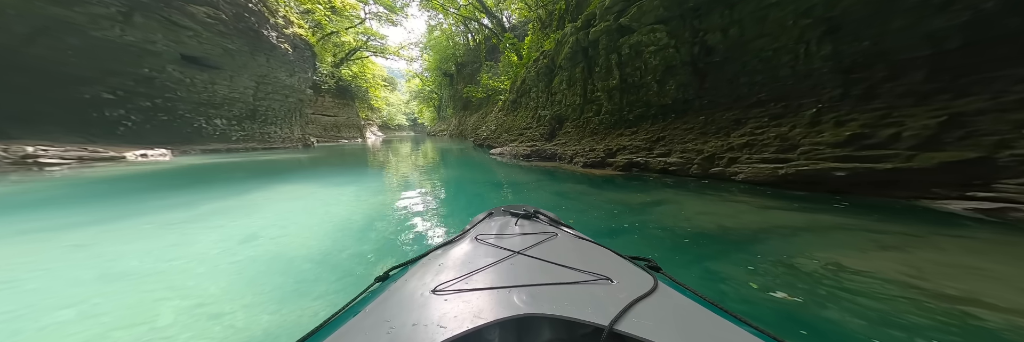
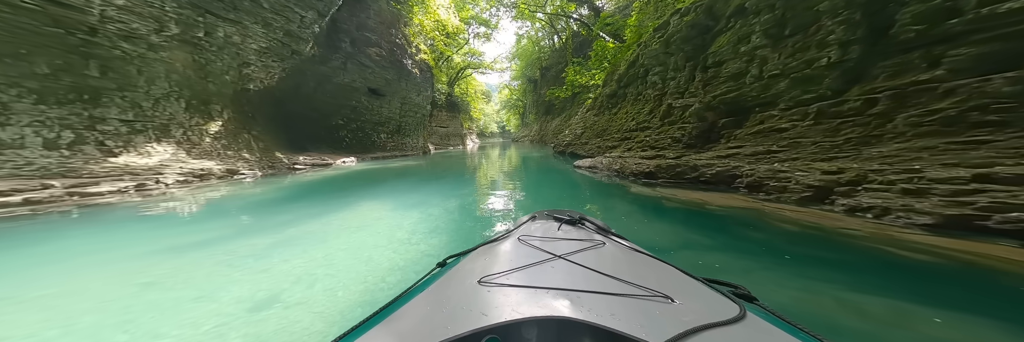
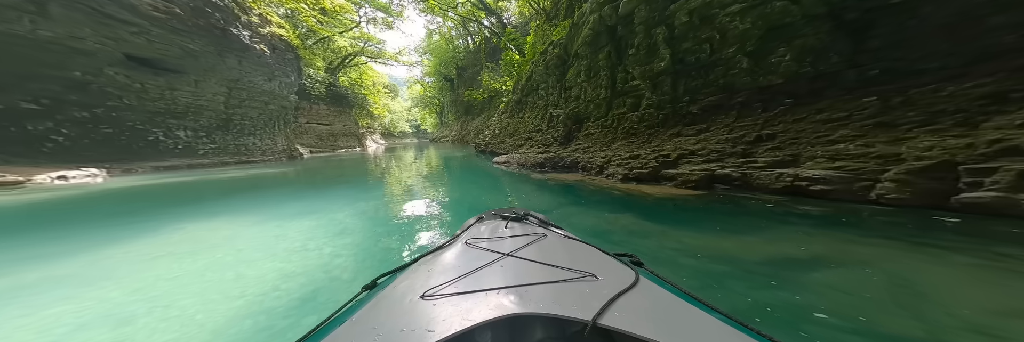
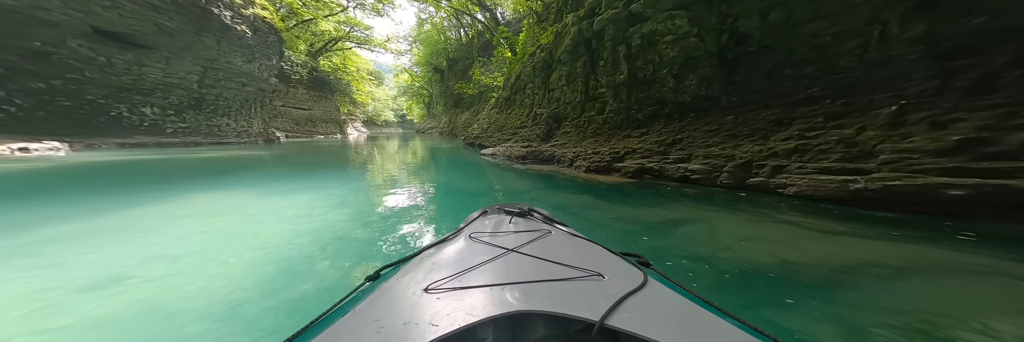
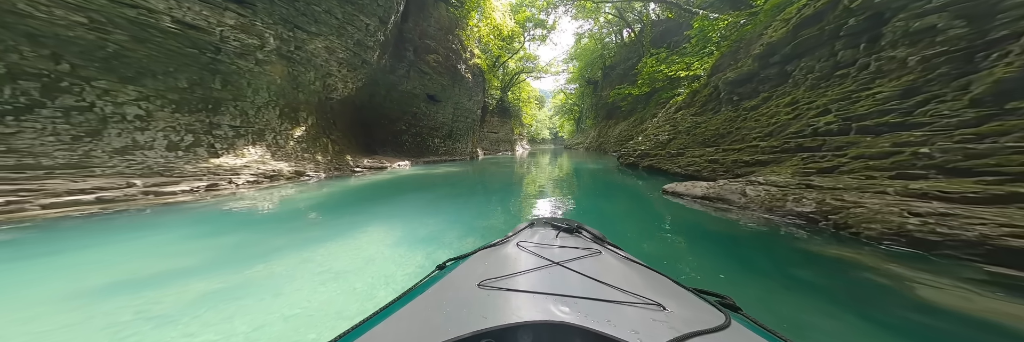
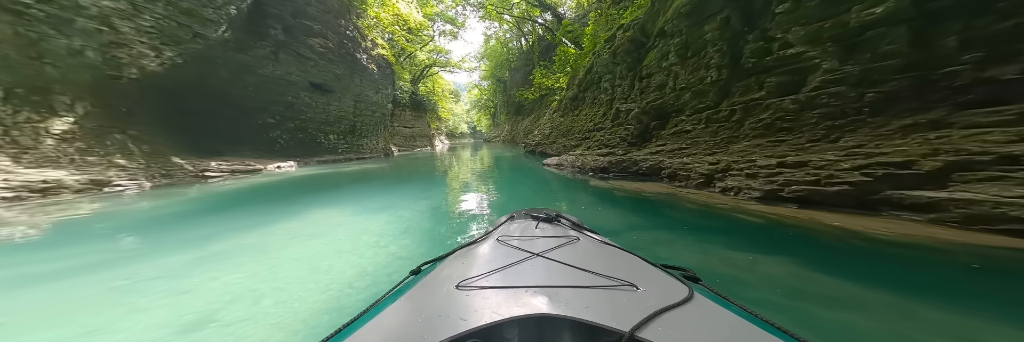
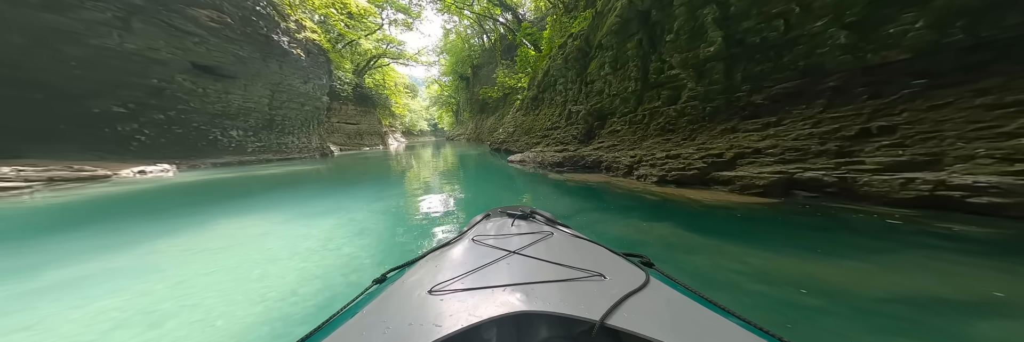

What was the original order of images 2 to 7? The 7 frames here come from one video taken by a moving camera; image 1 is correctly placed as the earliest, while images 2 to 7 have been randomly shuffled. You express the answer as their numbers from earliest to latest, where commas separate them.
4, 3, 7, 6, 2, 5
